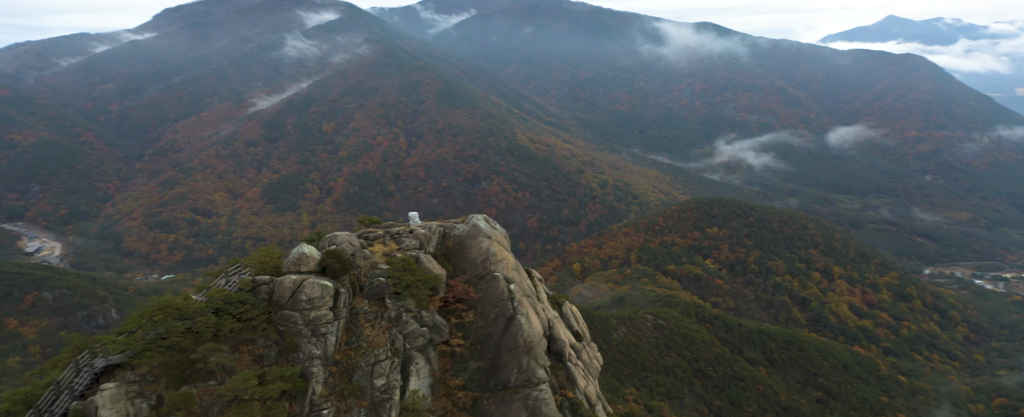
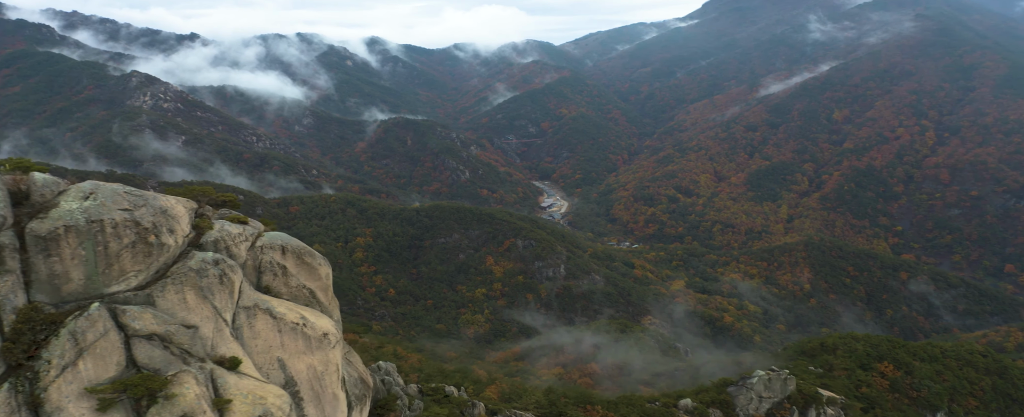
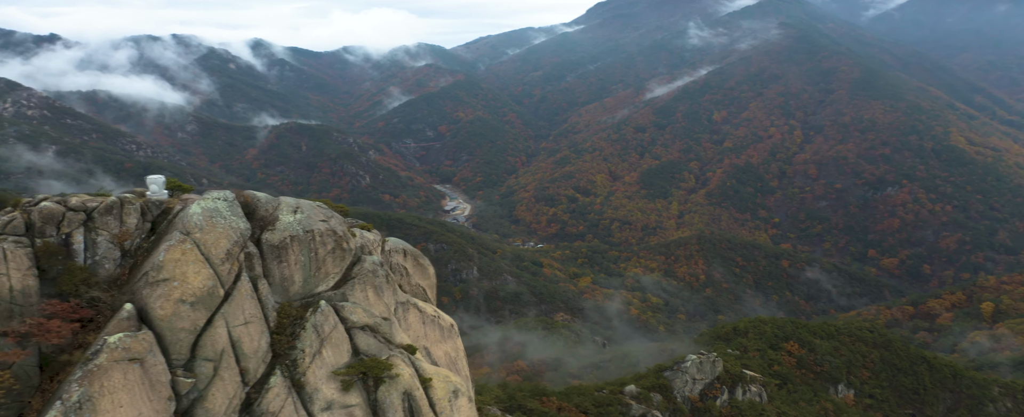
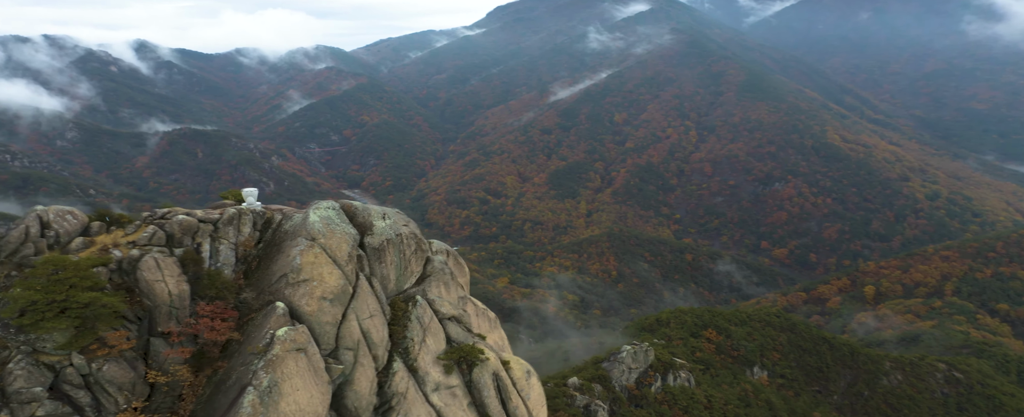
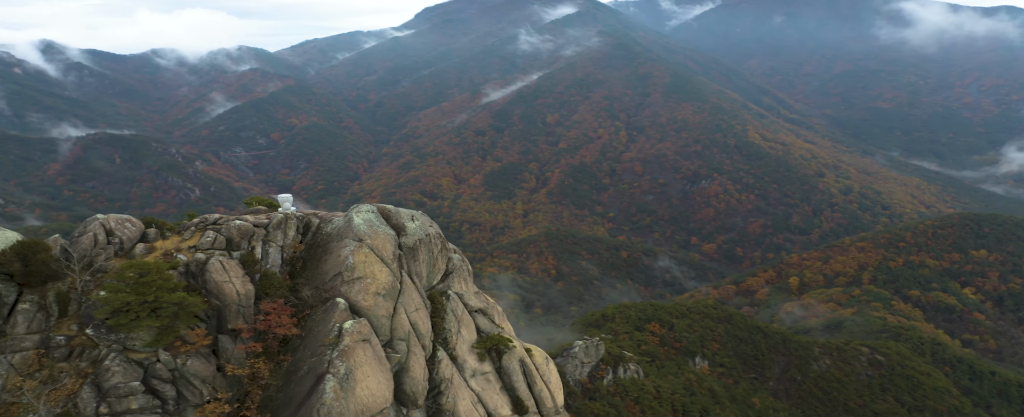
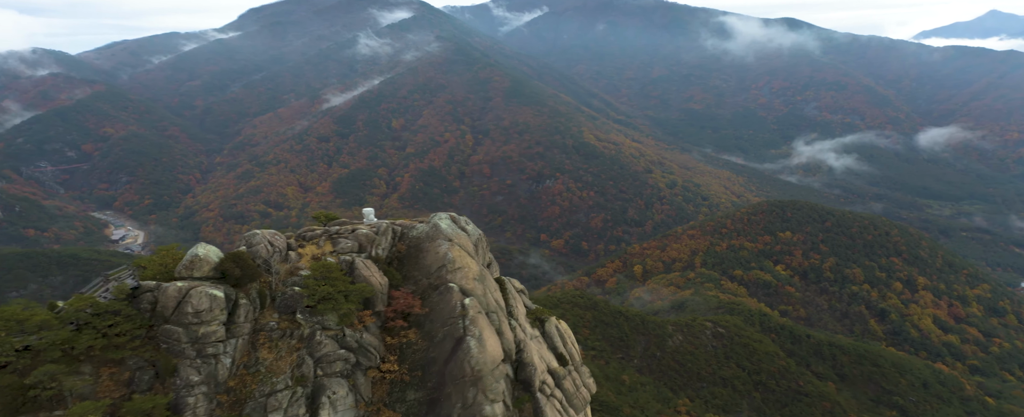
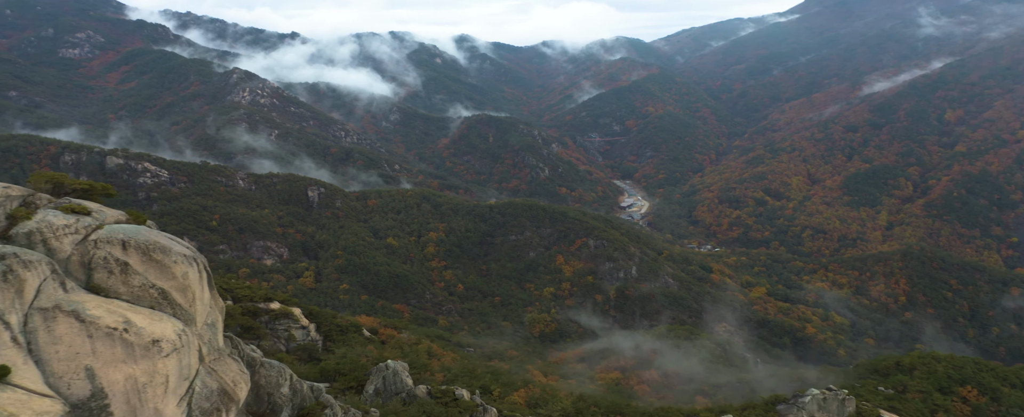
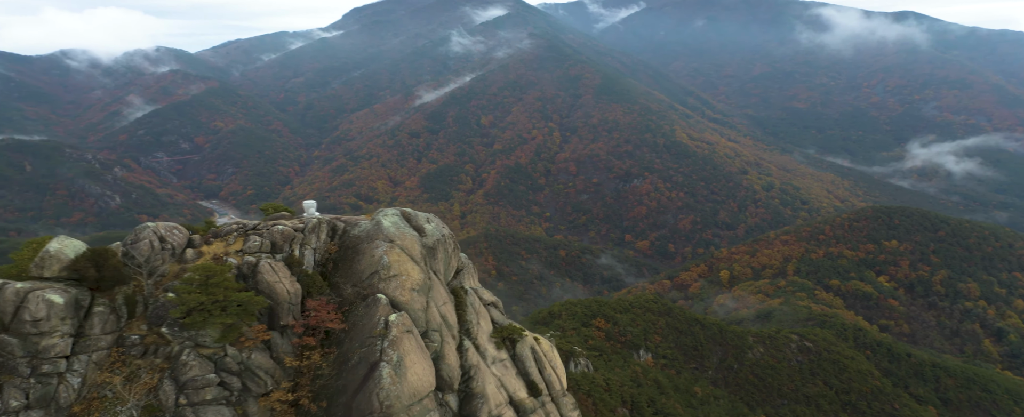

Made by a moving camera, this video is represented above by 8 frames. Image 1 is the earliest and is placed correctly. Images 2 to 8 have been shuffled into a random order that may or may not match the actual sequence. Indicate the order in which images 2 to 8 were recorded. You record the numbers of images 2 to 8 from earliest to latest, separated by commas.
6, 8, 5, 4, 3, 2, 7
